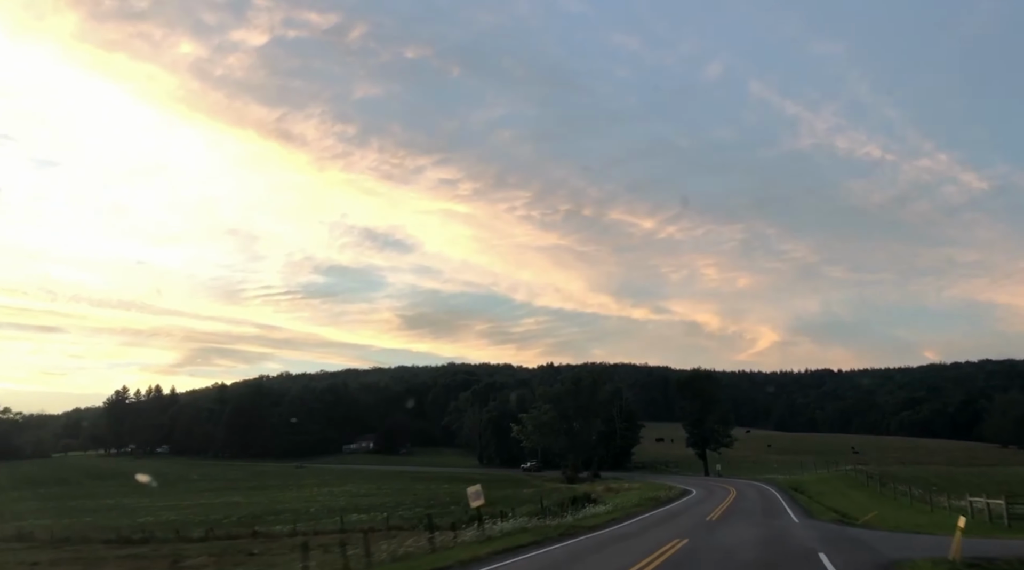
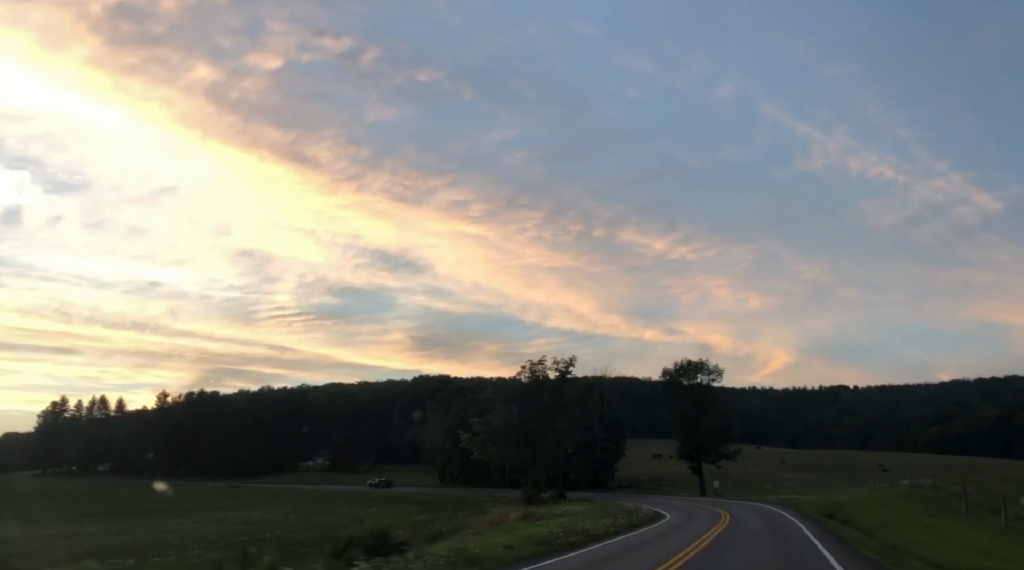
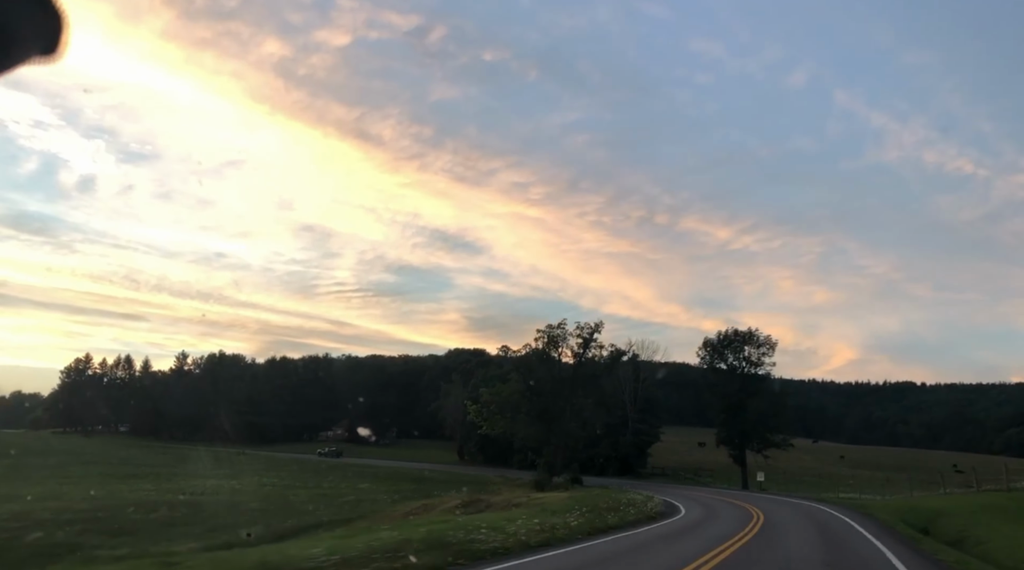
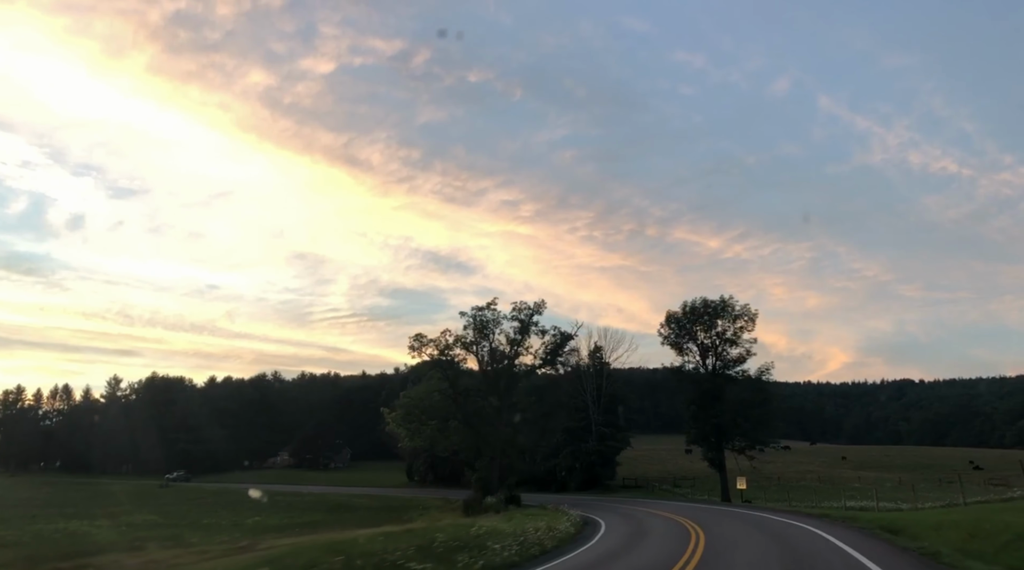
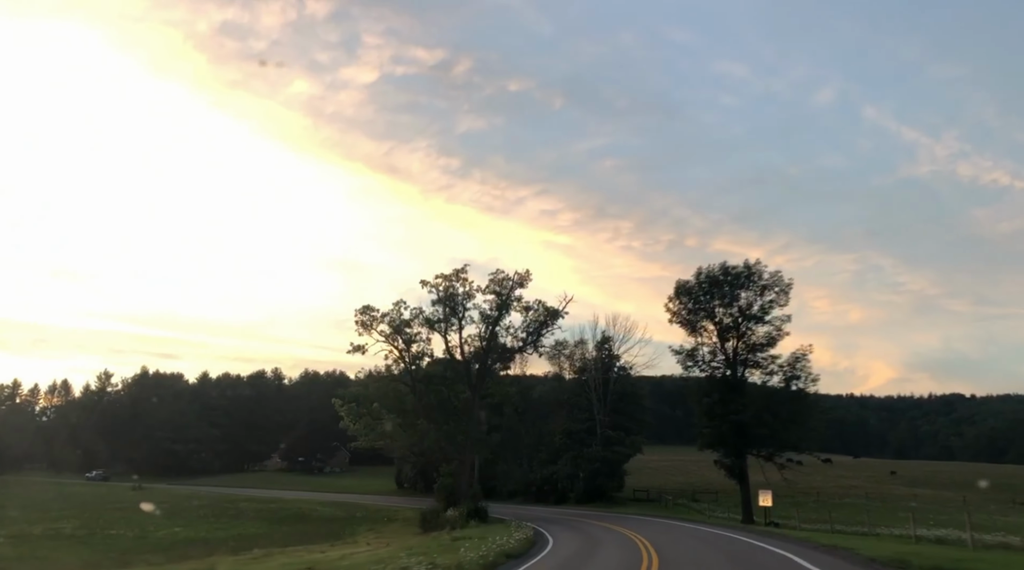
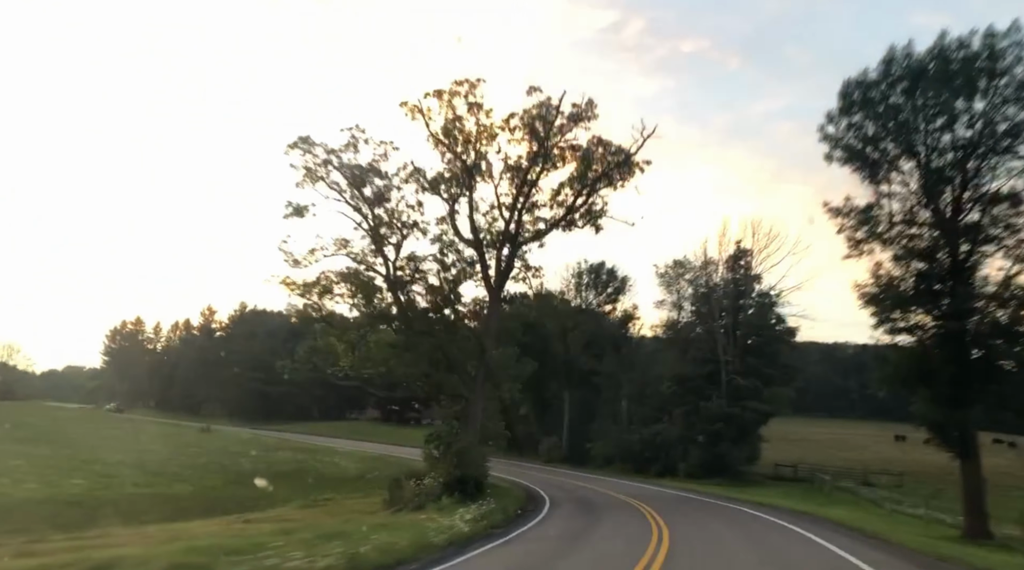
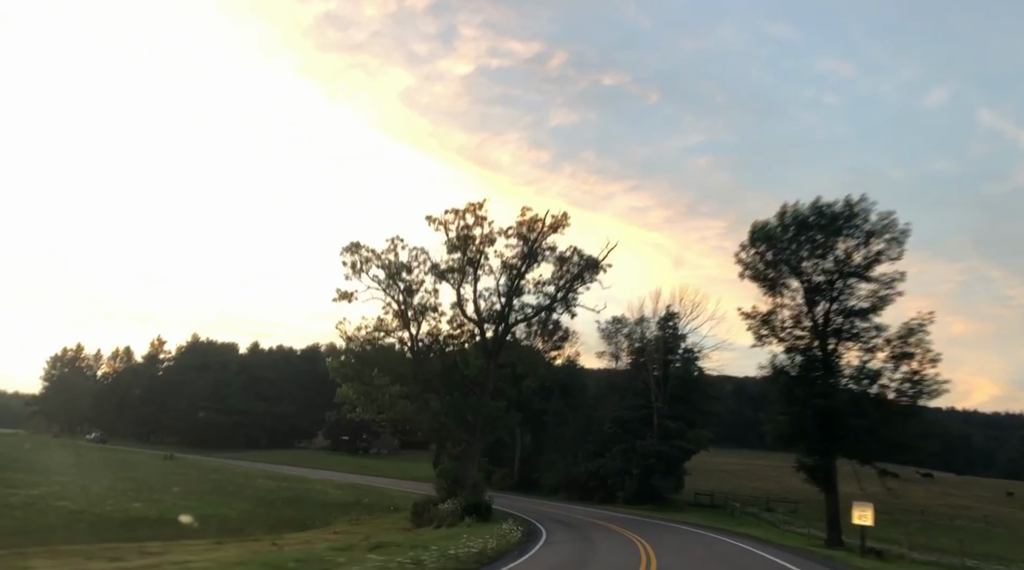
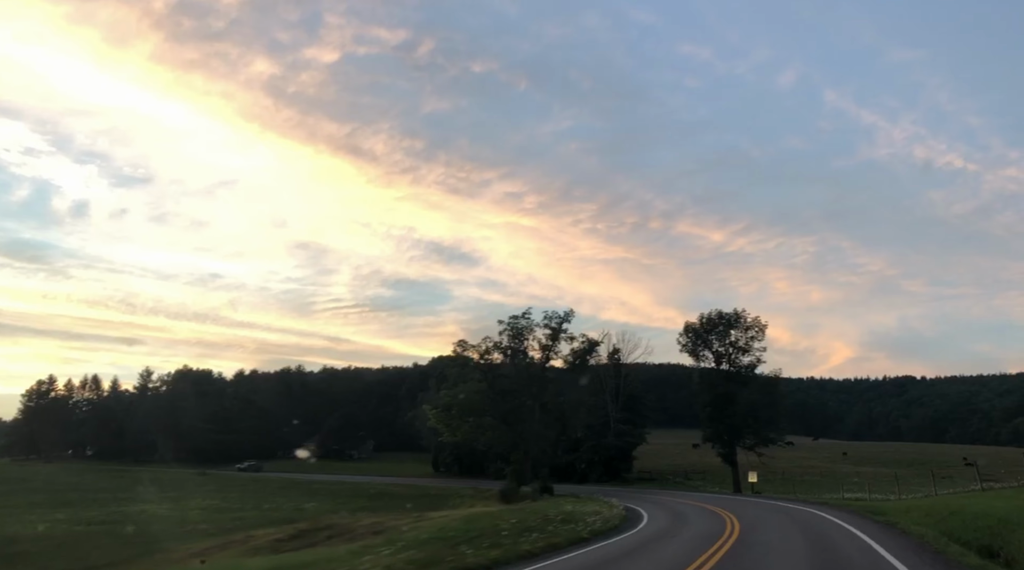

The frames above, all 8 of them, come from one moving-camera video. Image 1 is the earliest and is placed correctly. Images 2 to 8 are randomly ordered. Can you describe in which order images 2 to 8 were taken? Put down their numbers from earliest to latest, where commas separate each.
2, 3, 8, 4, 5, 7, 6
